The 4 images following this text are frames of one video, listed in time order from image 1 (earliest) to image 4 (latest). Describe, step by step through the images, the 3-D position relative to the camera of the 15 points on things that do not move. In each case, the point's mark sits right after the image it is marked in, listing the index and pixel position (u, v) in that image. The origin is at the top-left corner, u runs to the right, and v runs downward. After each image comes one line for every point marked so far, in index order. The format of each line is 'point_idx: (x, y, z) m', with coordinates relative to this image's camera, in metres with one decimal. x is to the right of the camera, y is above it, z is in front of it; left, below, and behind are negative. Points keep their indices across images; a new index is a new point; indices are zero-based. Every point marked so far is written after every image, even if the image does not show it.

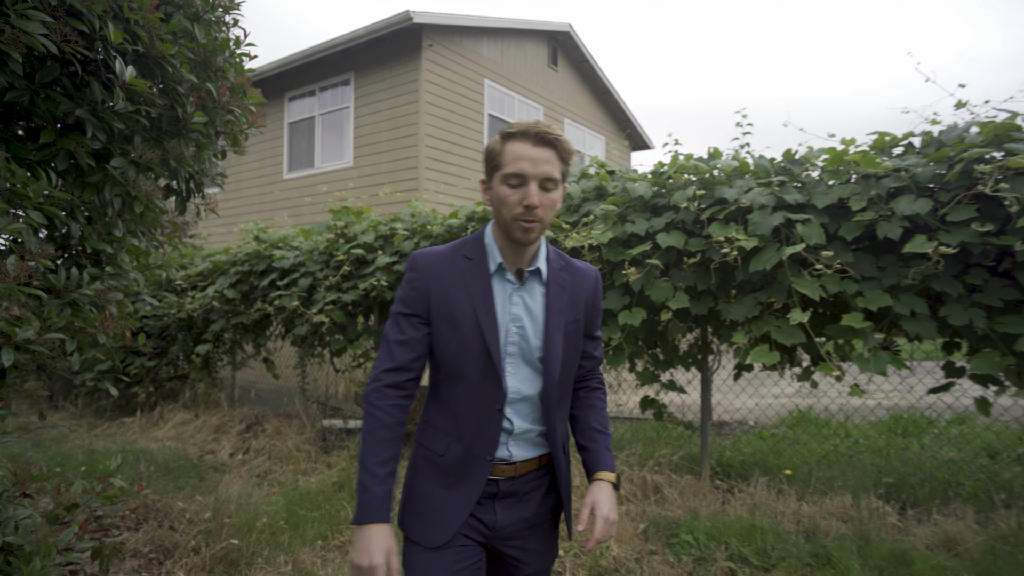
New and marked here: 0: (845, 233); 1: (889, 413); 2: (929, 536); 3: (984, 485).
0: (+1.7, +0.3, +3.1) m
1: (+3.1, -1.0, +5.0) m
2: (+2.0, -1.2, +2.9) m
3: (+2.6, -1.1, +3.4) m
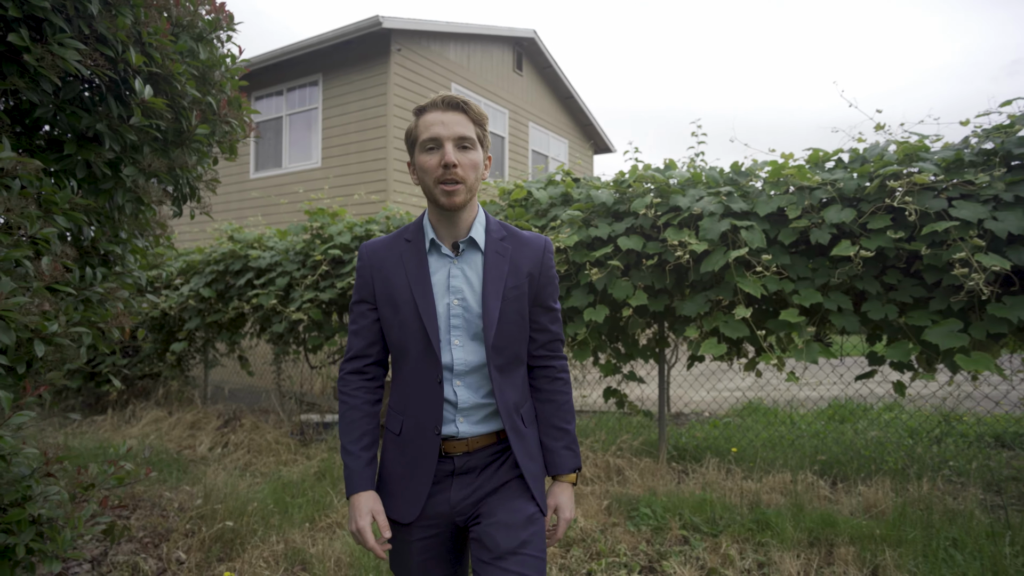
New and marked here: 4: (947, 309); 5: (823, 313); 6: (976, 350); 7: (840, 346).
0: (+1.6, +0.3, +3.5) m
1: (+2.8, -1.0, +5.5) m
2: (+1.9, -1.2, +3.3) m
3: (+2.5, -1.1, +3.9) m
4: (+2.4, -0.1, +3.3) m
5: (+1.8, -0.1, +3.6) m
6: (+2.5, -0.3, +3.2) m
7: (+2.0, -0.3, +3.7) m
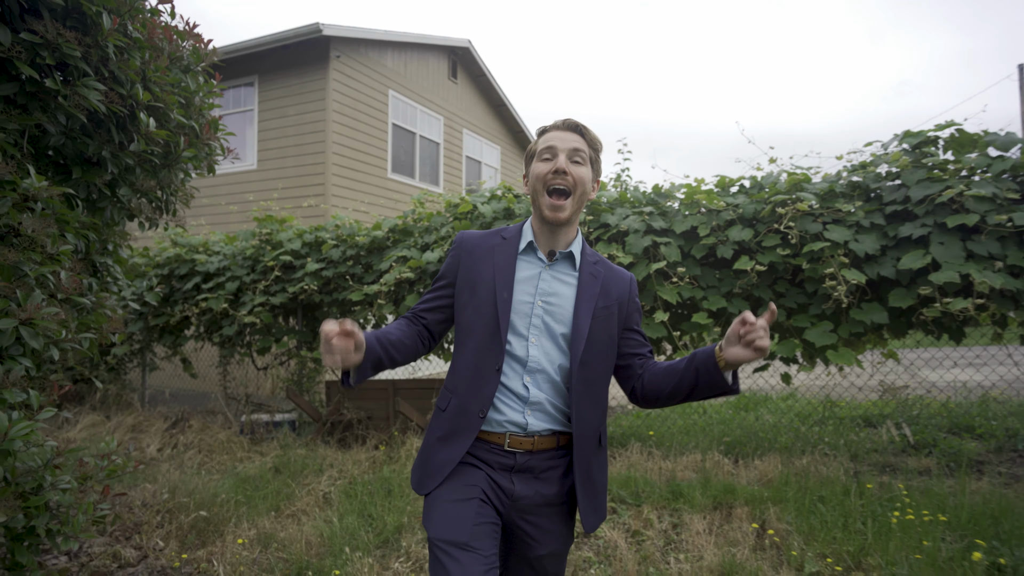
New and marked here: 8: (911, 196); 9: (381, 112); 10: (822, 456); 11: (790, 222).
0: (+1.3, +0.2, +4.2) m
1: (+2.3, -1.1, +6.2) m
2: (+1.6, -1.2, +4.0) m
3: (+2.1, -1.2, +4.6) m
4: (+2.1, -0.2, +4.0) m
5: (+1.5, -0.2, +4.3) m
6: (+2.2, -0.4, +4.0) m
7: (+1.6, -0.4, +4.3) m
8: (+2.4, +0.6, +3.6) m
9: (-2.5, +3.3, +11.5) m
10: (+2.2, -1.2, +4.2) m
11: (+1.8, +0.4, +3.9) m
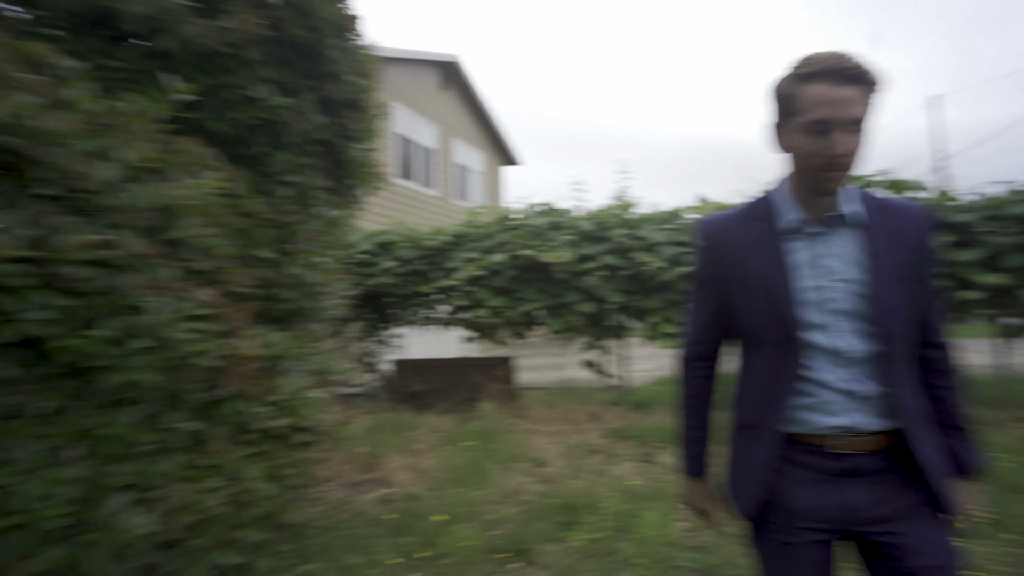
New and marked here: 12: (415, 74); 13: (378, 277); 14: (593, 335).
0: (+1.8, +0.3, +5.6) m
1: (+2.6, -1.1, +7.8) m
2: (+2.1, -1.2, +5.5) m
3: (+2.6, -1.1, +6.1) m
4: (+2.6, -0.2, +5.5) m
5: (+2.1, -0.2, +5.8) m
6: (+2.8, -0.4, +5.5) m
7: (+2.2, -0.4, +5.8) m
8: (+3.0, +0.6, +5.2) m
9: (-2.5, +3.4, +12.6) m
10: (+2.7, -1.2, +5.7) m
11: (+2.4, +0.4, +5.4) m
12: (-2.1, +4.8, +13.8) m
13: (-1.5, +0.1, +6.9) m
14: (+0.8, -0.5, +6.2) m
